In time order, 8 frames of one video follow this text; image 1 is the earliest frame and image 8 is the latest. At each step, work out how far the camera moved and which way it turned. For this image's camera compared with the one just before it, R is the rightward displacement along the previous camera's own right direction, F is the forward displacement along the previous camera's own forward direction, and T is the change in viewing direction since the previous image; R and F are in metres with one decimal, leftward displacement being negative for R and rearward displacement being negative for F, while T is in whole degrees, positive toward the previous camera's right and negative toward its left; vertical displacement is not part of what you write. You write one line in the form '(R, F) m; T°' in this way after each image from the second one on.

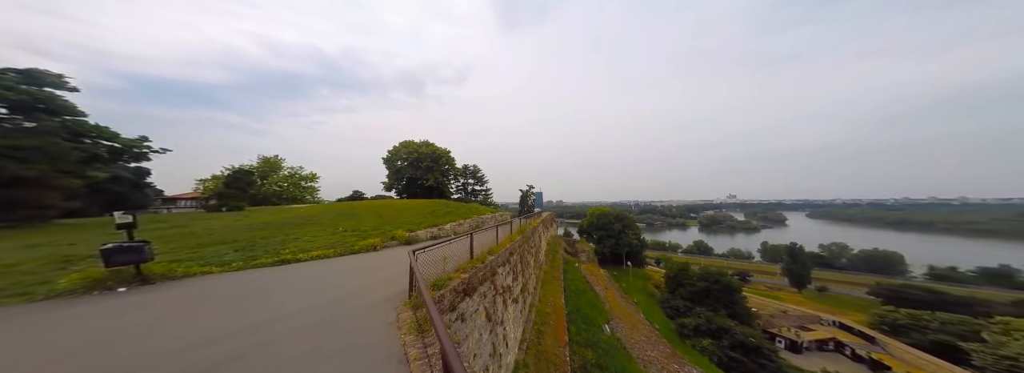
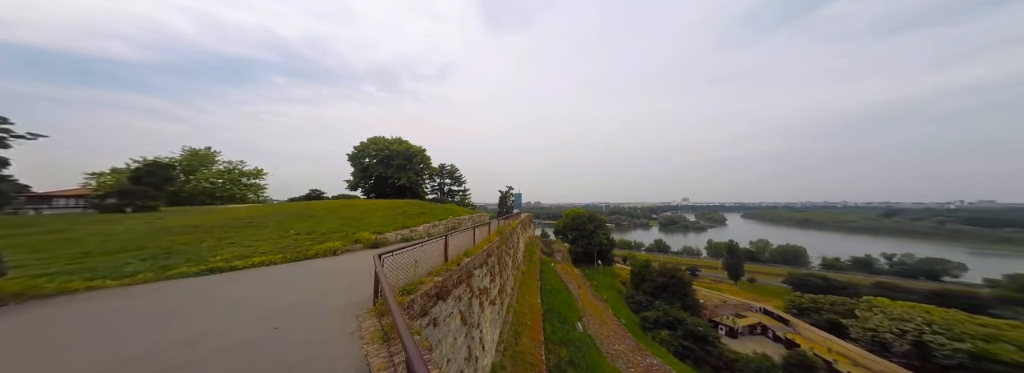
(-1.9, -1.2) m; +7°
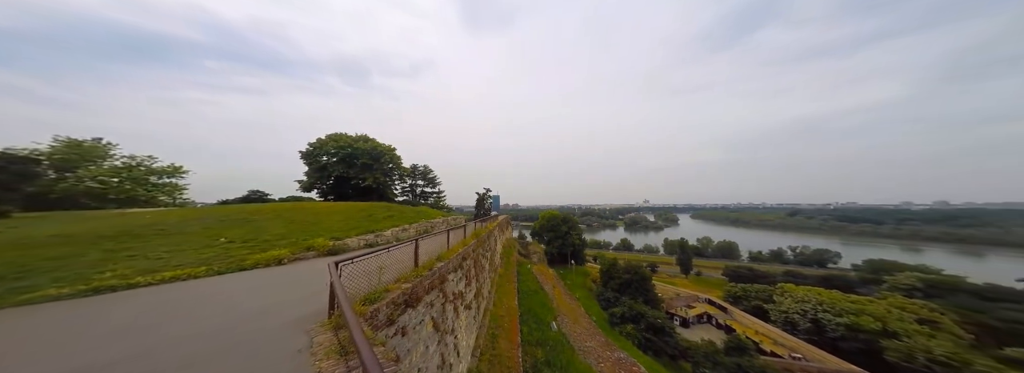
(+0.8, -0.3) m; +7°
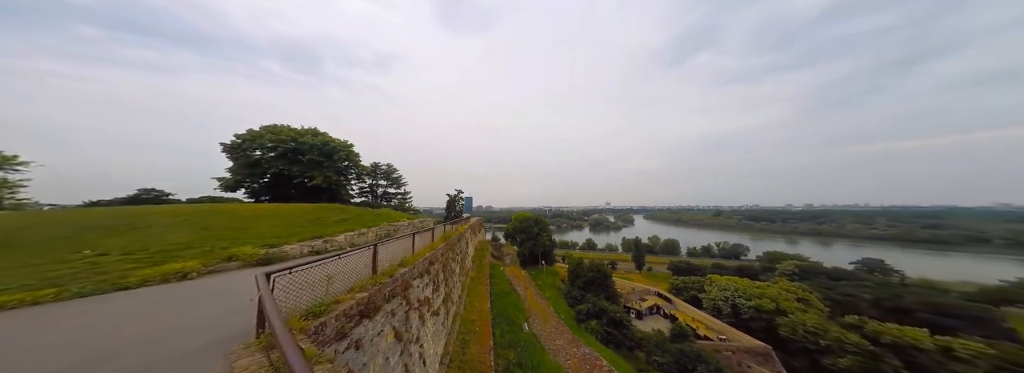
(+0.7, -0.1) m; +8°
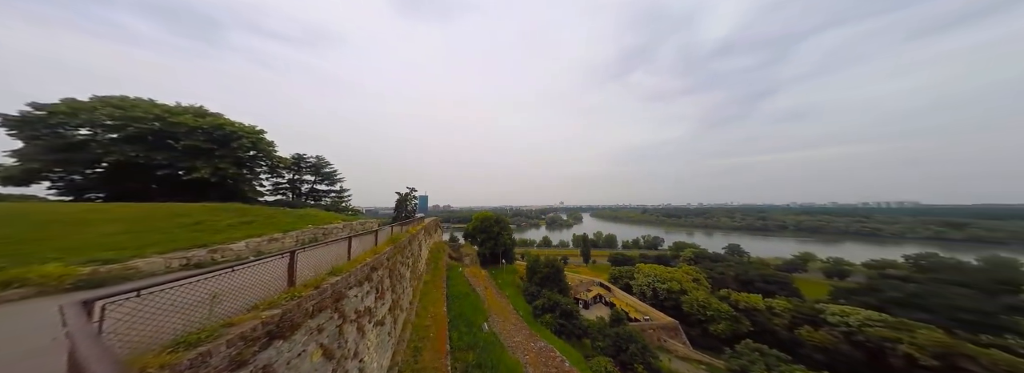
(+0.7, -0.3) m; +11°
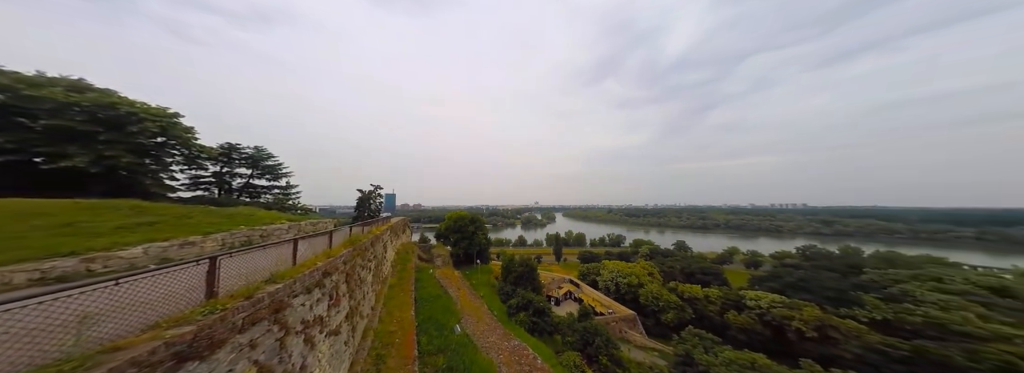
(+0.4, -0.3) m; +6°
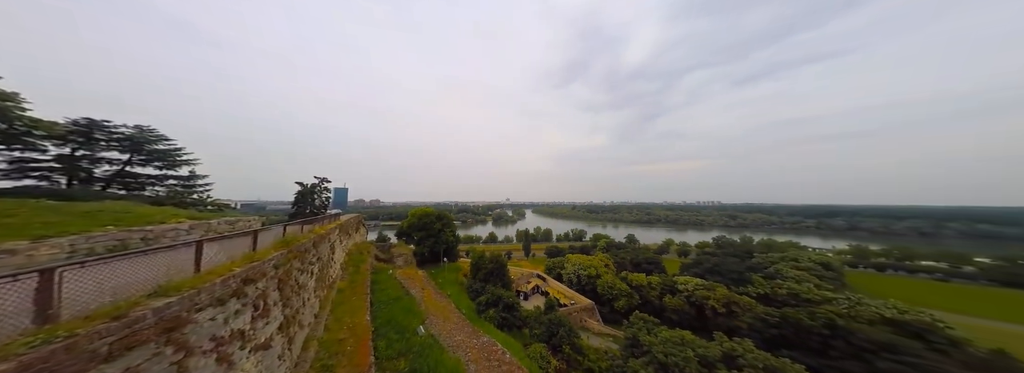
(+0.4, -0.2) m; +7°
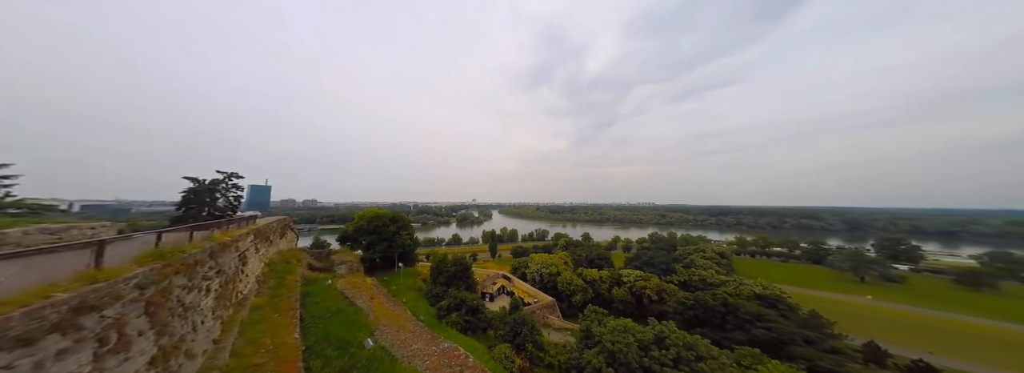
(+0.4, 0.0) m; +9°
